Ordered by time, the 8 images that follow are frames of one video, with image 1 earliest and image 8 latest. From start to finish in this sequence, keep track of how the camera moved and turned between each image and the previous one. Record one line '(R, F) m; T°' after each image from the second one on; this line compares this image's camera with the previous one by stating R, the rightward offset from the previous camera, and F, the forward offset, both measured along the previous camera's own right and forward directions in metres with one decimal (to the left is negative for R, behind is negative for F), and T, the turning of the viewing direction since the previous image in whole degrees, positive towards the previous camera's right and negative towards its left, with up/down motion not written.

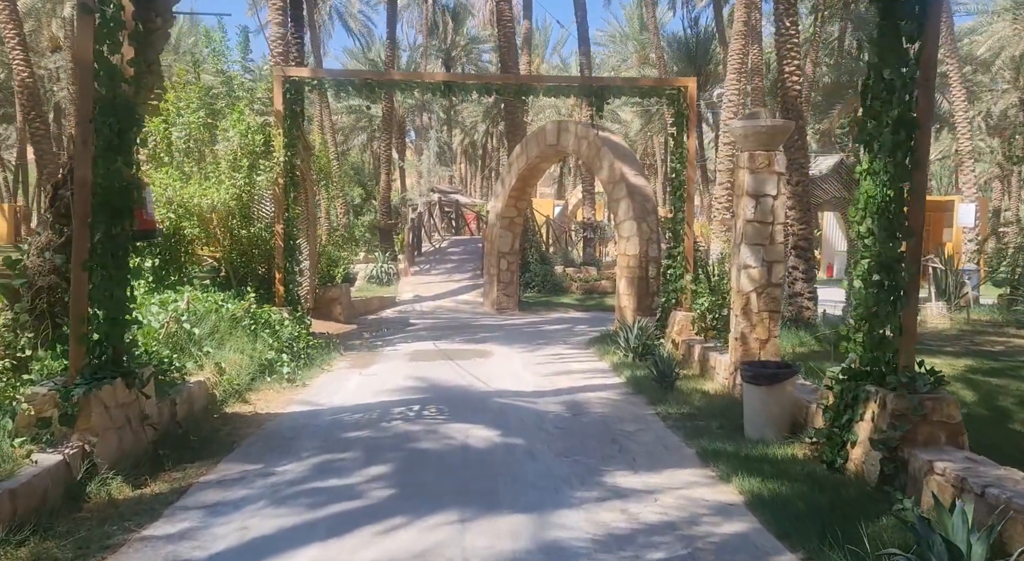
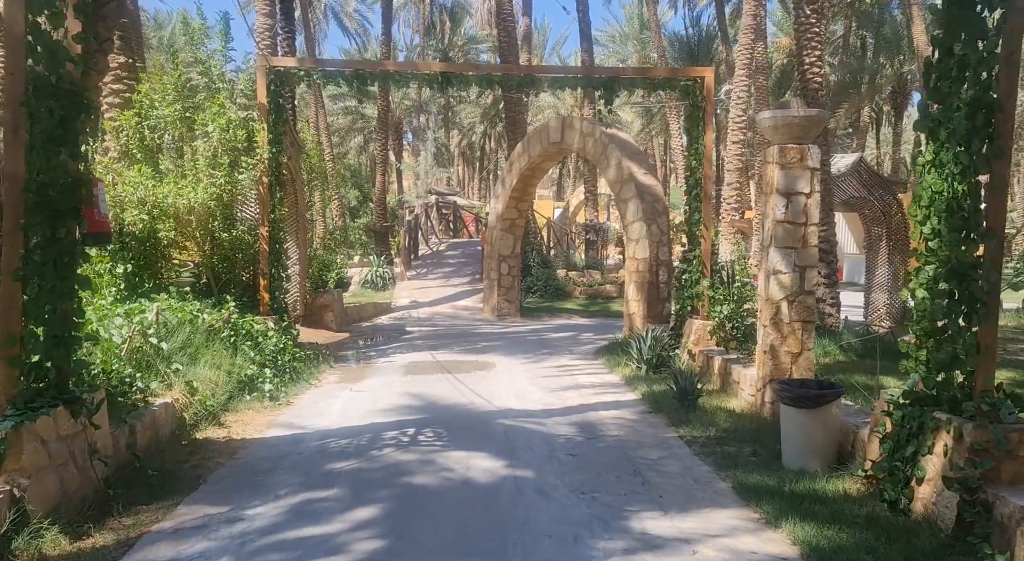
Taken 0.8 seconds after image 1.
(-0.1, +0.8) m; 0°
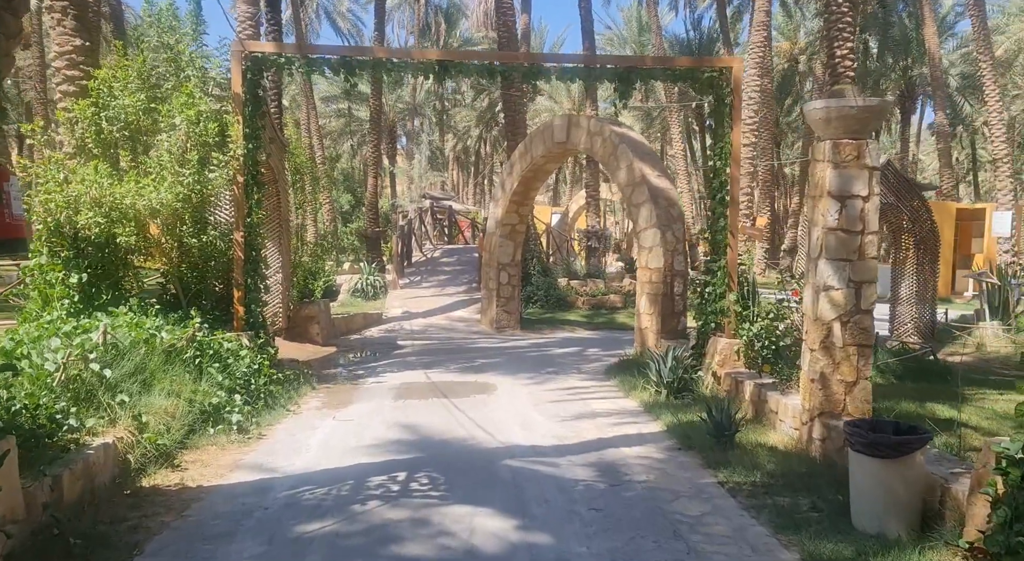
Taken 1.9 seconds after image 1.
(-0.1, +1.1) m; 0°
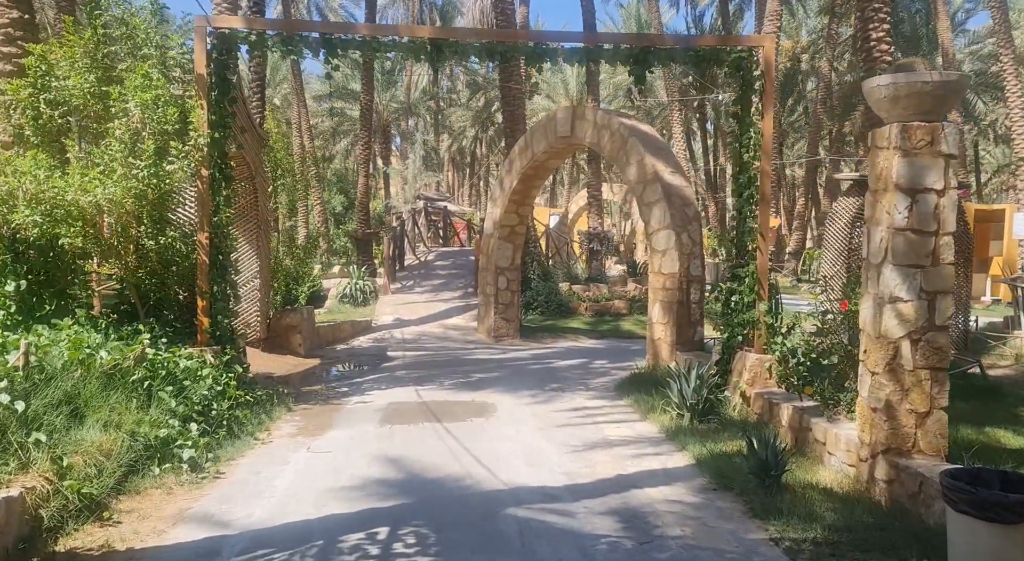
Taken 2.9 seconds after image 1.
(-0.1, +1.1) m; 0°
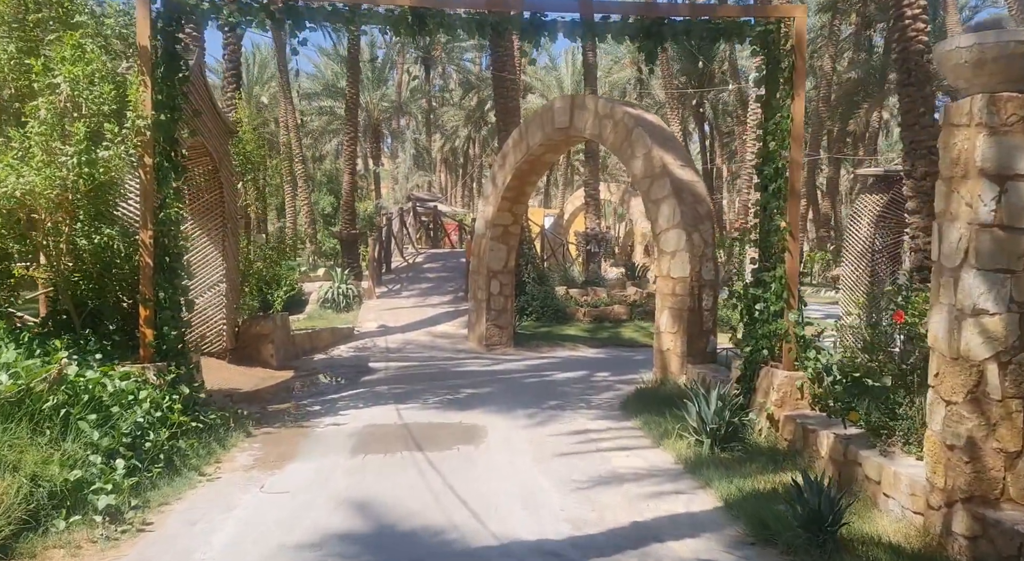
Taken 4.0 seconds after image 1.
(0.0, +1.1) m; 0°
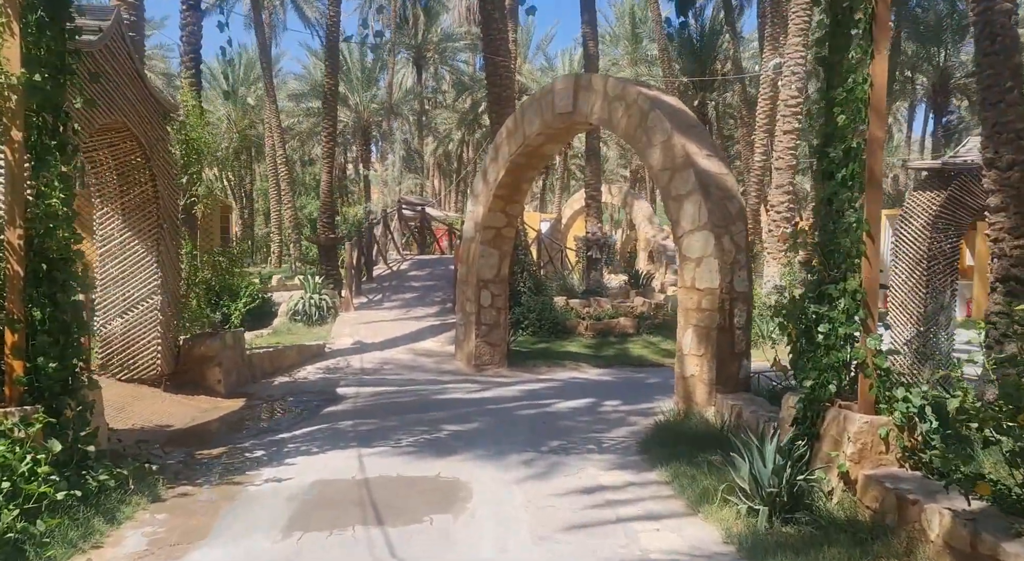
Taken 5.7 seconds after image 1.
(0.0, +1.7) m; 0°
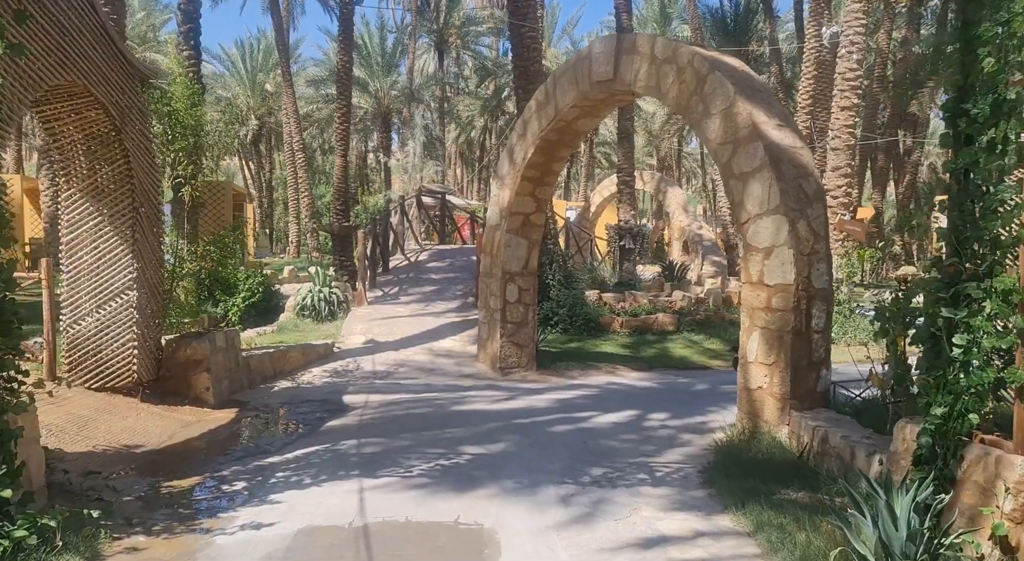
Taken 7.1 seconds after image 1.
(-0.1, +1.3) m; -2°
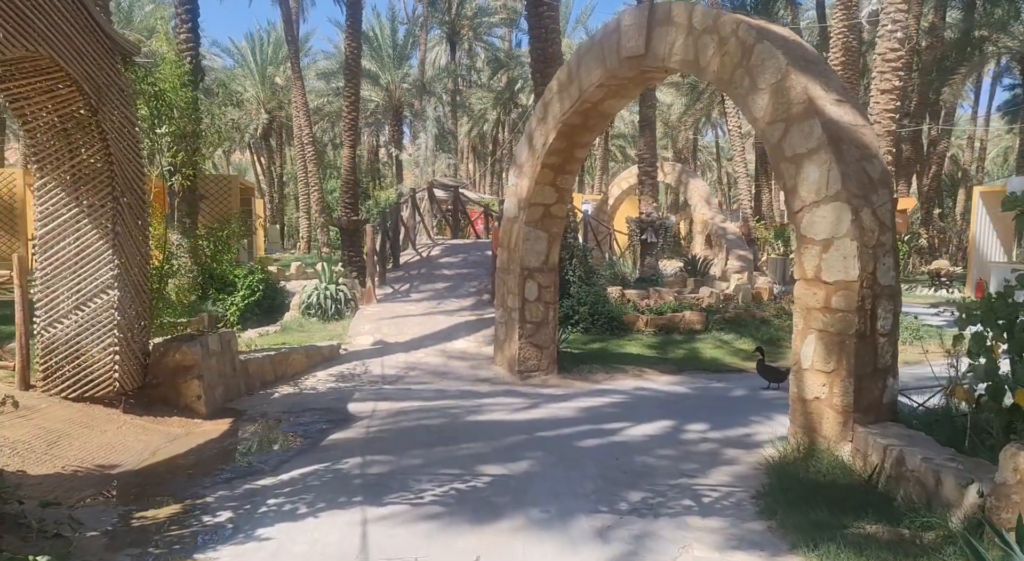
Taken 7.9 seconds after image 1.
(-0.1, +0.8) m; -1°
